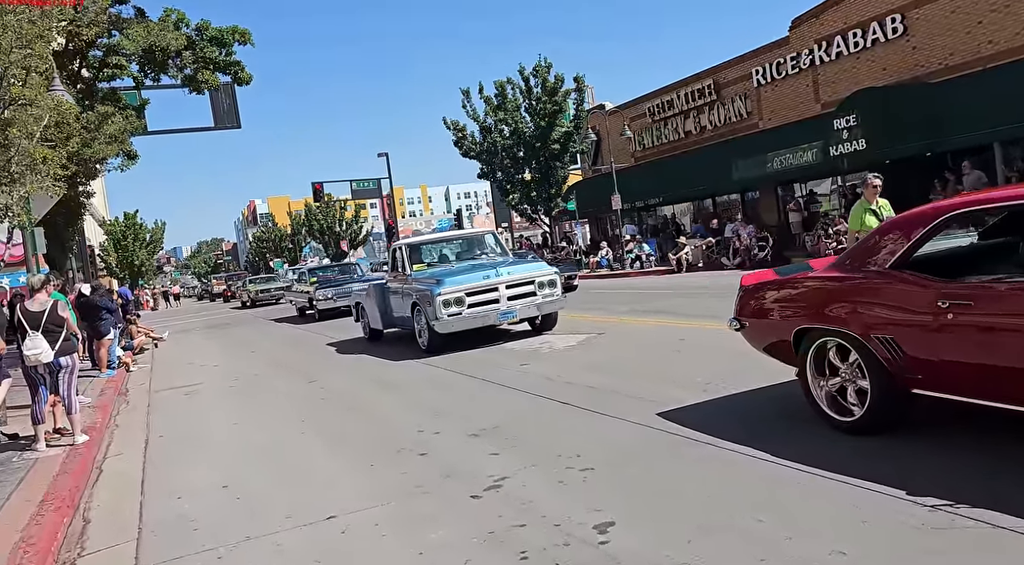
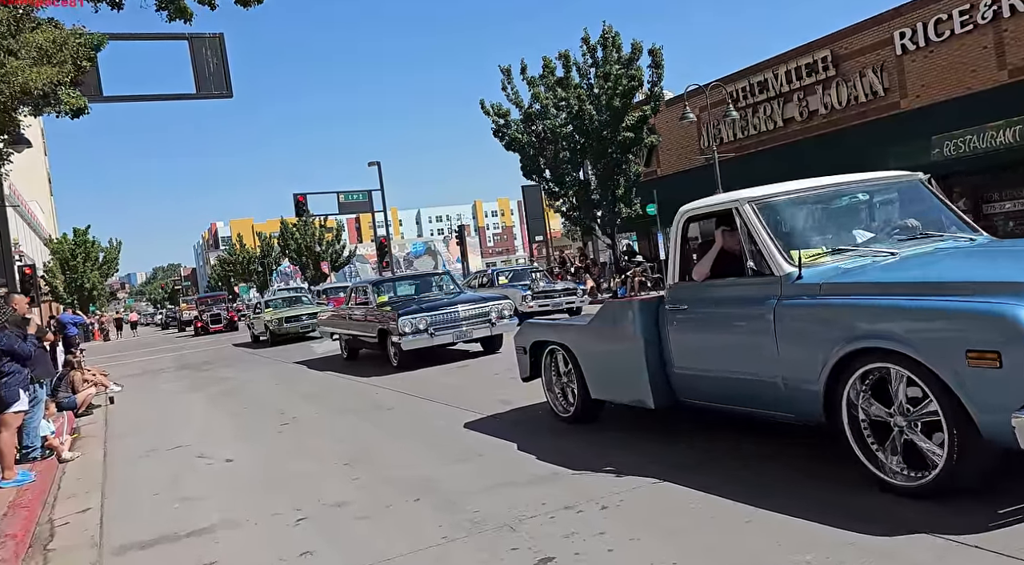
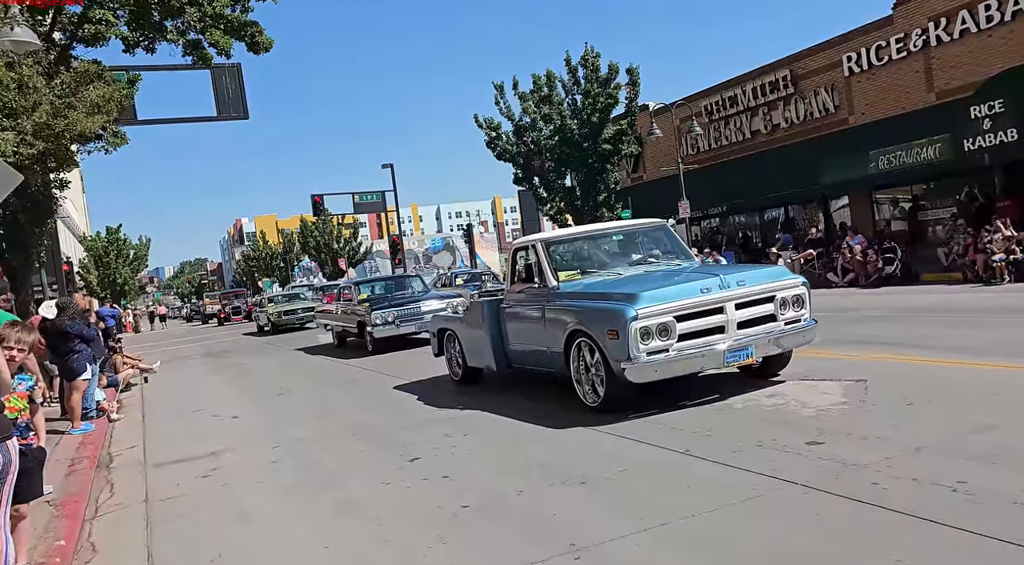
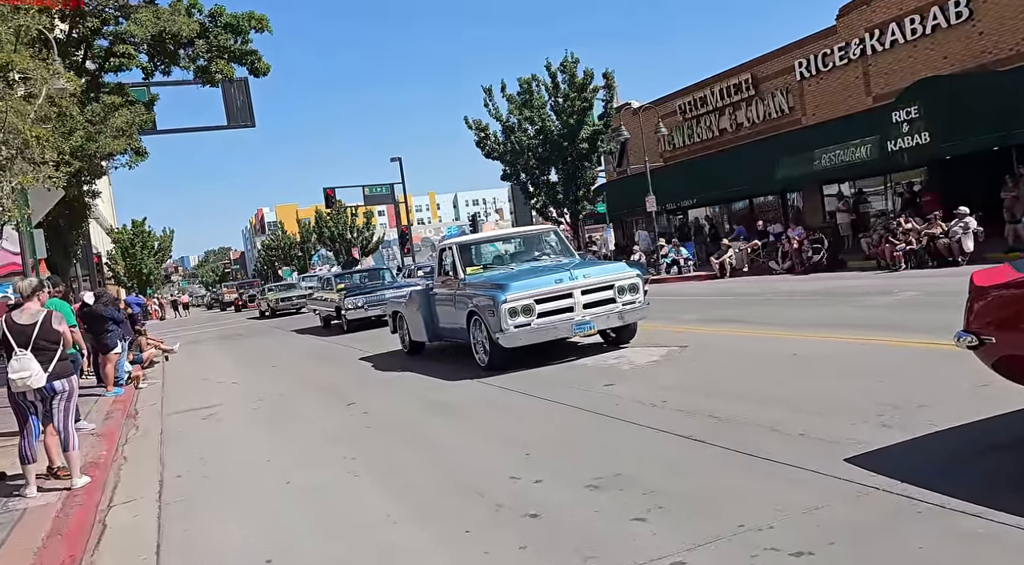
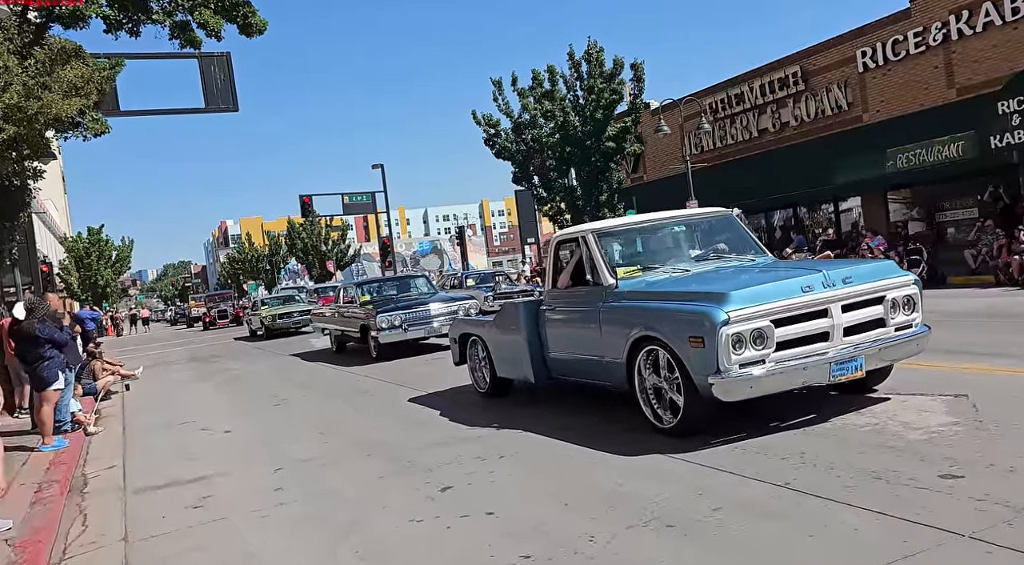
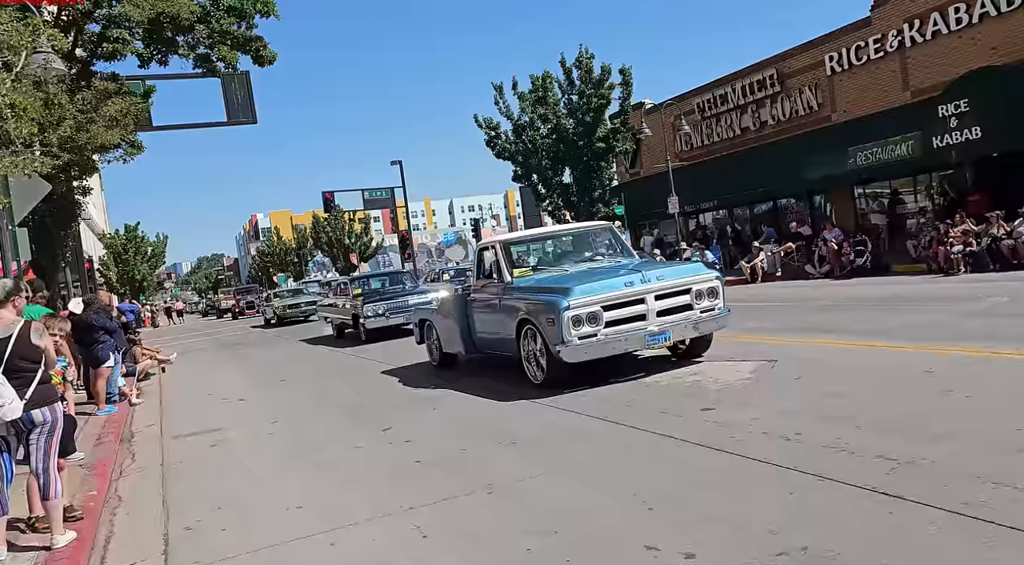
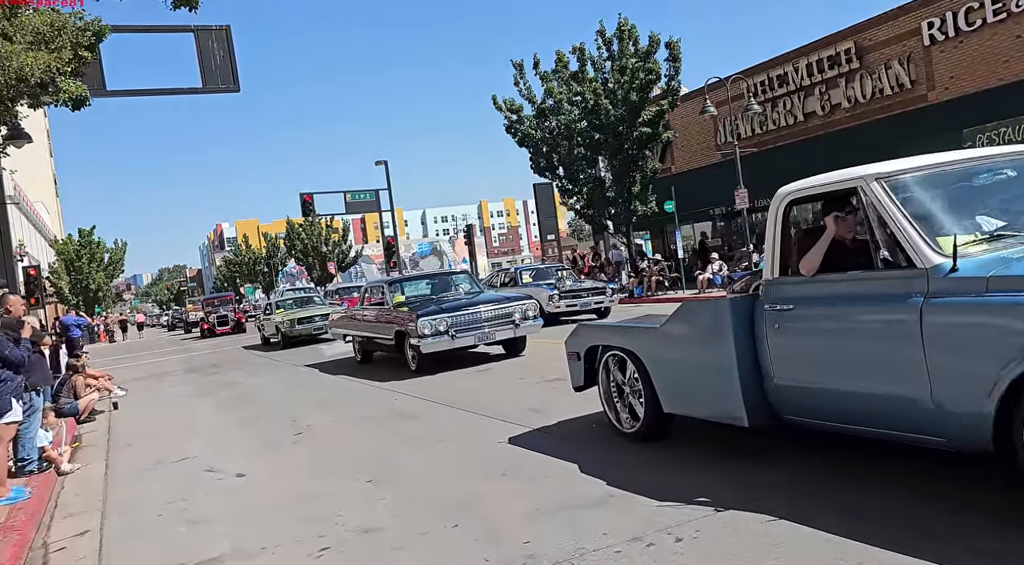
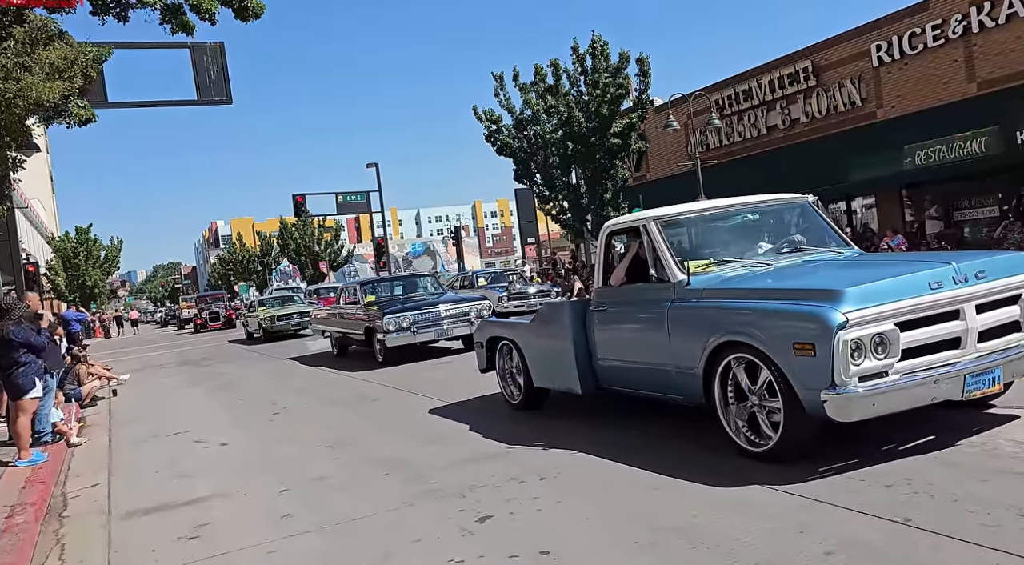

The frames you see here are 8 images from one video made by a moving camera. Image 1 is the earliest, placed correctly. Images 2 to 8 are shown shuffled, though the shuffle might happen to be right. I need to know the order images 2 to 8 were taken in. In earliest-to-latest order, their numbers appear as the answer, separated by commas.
4, 6, 3, 5, 8, 2, 7
